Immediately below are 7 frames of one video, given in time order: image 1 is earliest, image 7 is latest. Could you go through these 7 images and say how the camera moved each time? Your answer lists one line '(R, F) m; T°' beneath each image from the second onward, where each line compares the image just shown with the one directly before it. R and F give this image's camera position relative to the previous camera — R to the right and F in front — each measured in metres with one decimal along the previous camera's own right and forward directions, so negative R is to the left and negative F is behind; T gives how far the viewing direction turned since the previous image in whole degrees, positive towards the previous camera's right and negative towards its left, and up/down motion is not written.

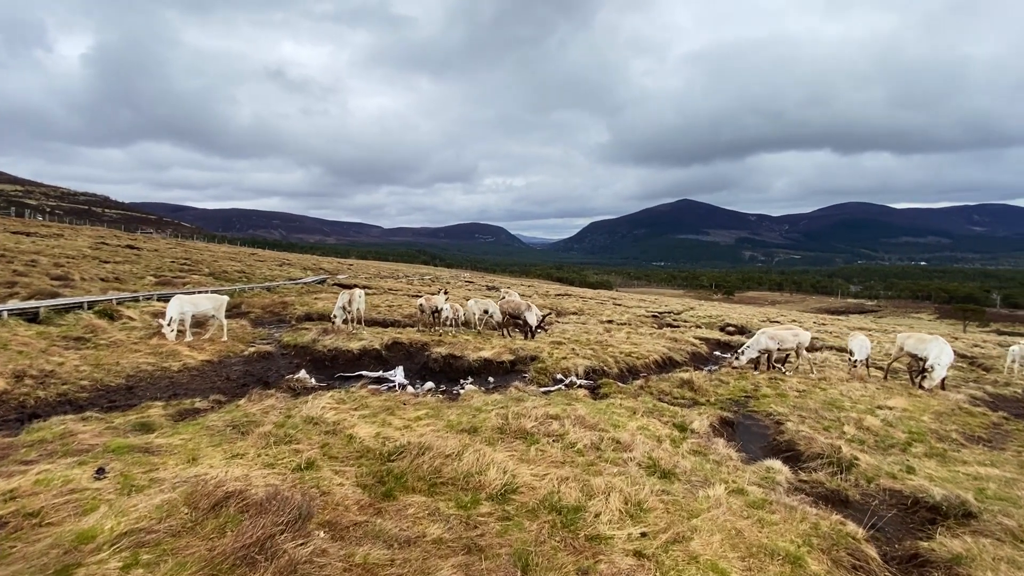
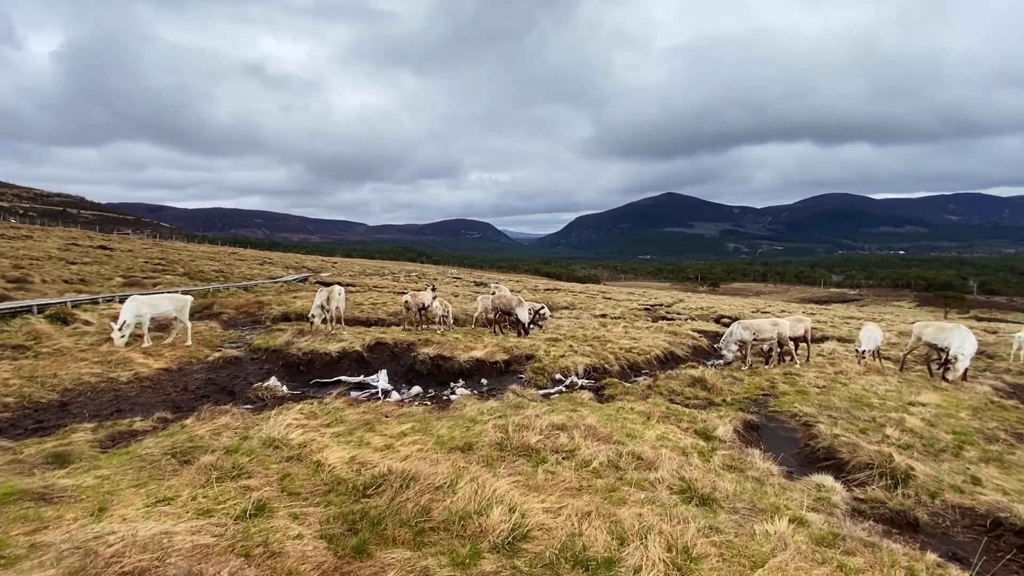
(-0.2, +1.7) m; +1°
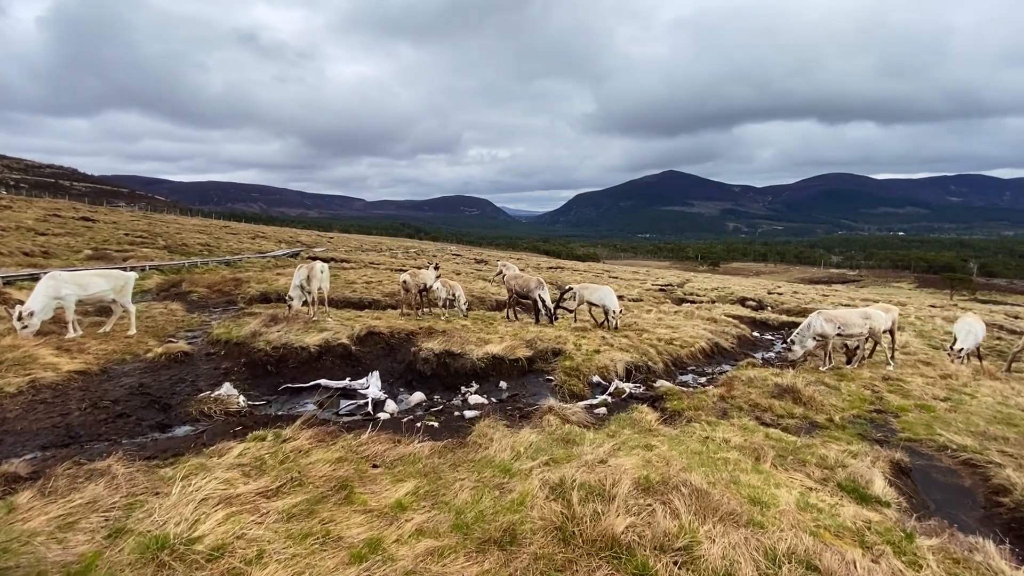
(-0.9, +3.9) m; 0°
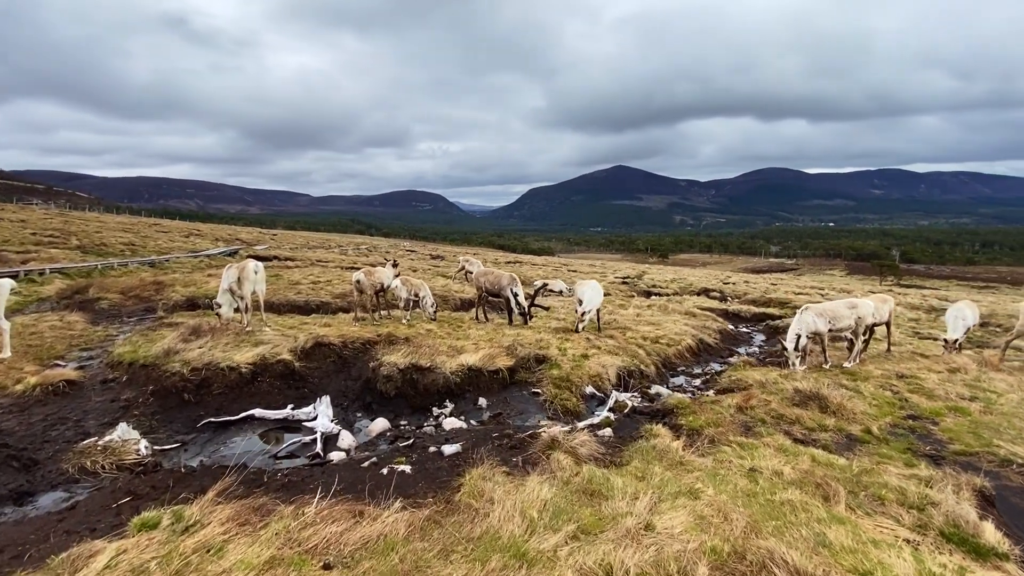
(-0.6, +2.2) m; +5°
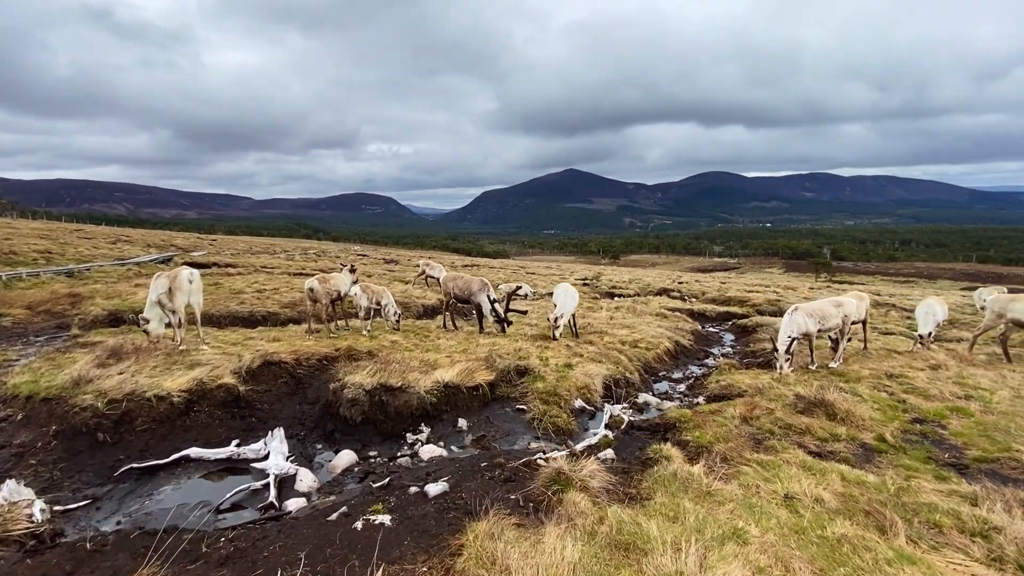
(-0.6, +1.3) m; +5°
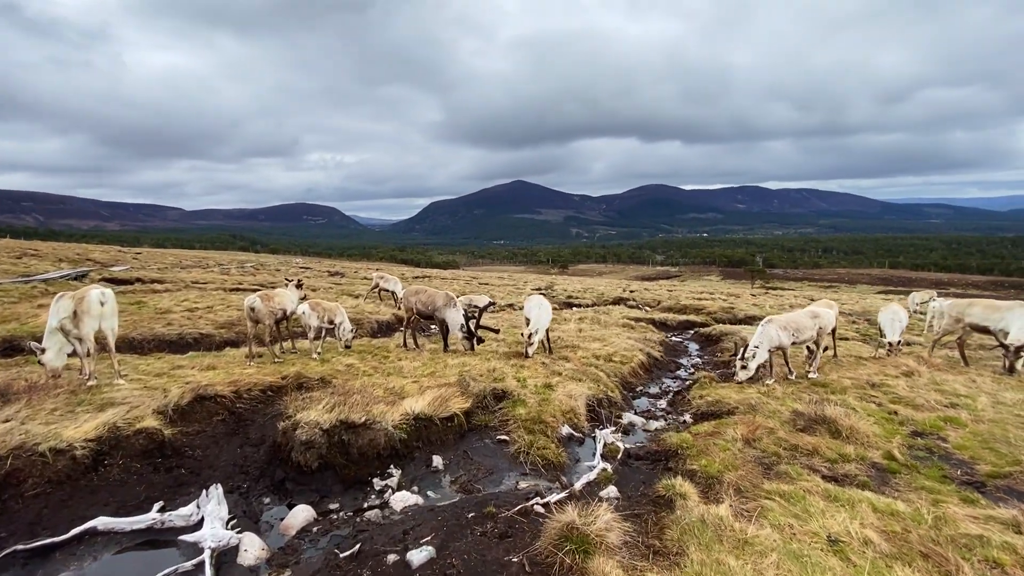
(-0.6, +1.2) m; +6°
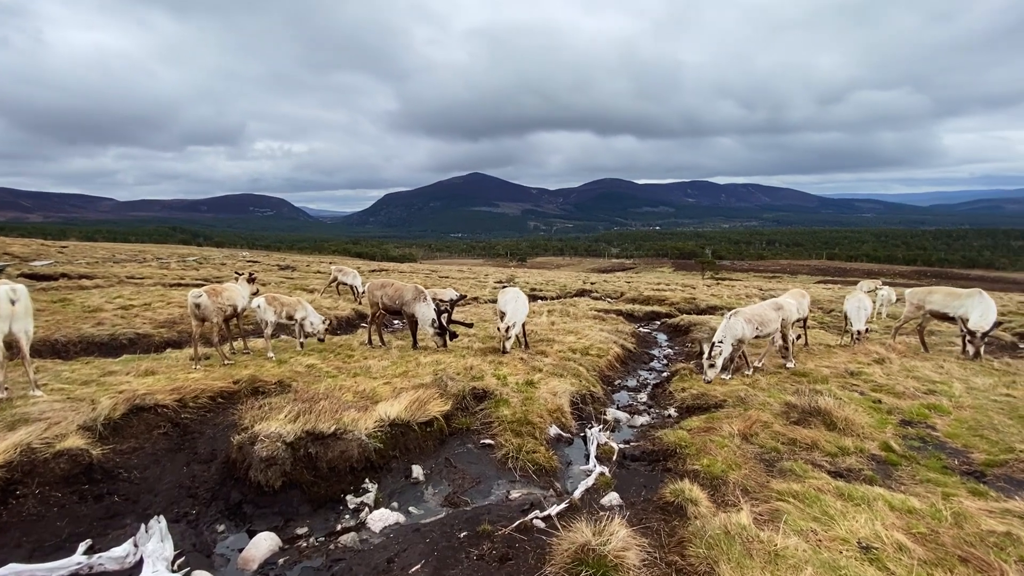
(-0.5, +0.8) m; +5°
